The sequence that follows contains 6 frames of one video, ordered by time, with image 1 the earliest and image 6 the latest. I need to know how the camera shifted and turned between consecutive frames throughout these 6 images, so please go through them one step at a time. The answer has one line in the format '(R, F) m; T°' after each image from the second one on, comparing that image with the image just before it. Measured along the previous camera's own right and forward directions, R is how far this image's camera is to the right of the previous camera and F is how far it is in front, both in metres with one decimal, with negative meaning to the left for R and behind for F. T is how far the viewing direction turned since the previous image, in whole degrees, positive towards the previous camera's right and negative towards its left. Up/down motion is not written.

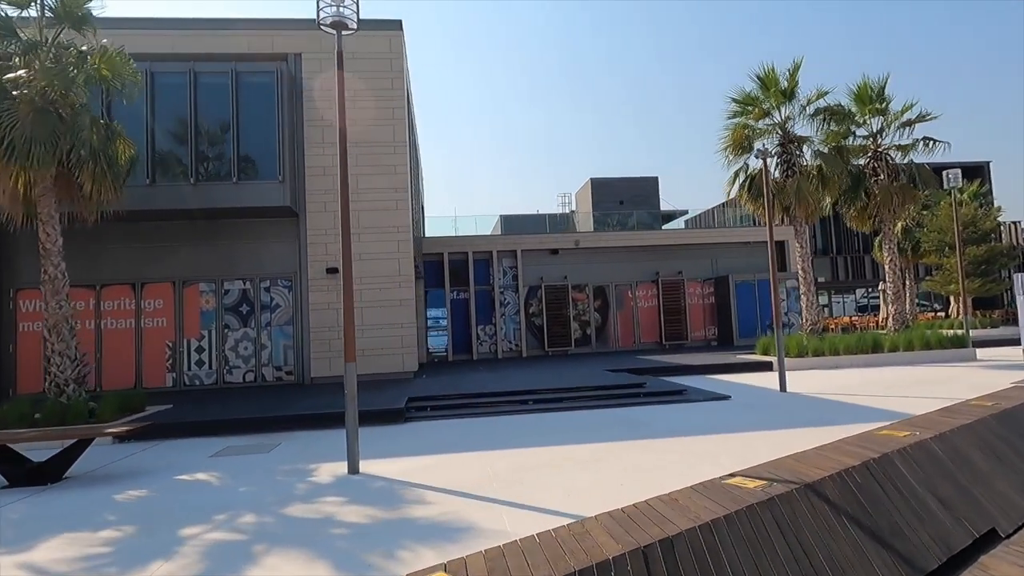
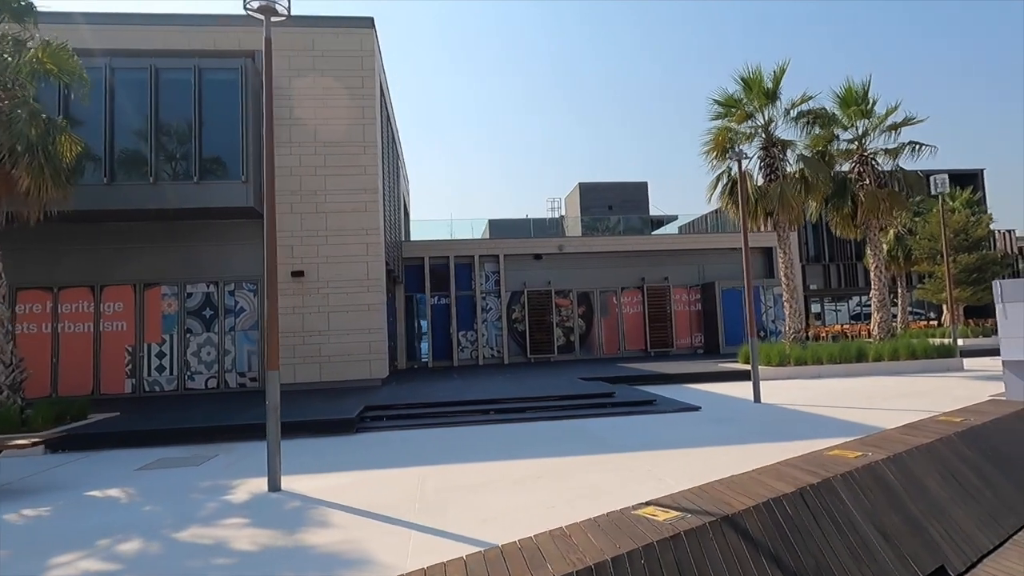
(+0.6, +0.4) m; 0°
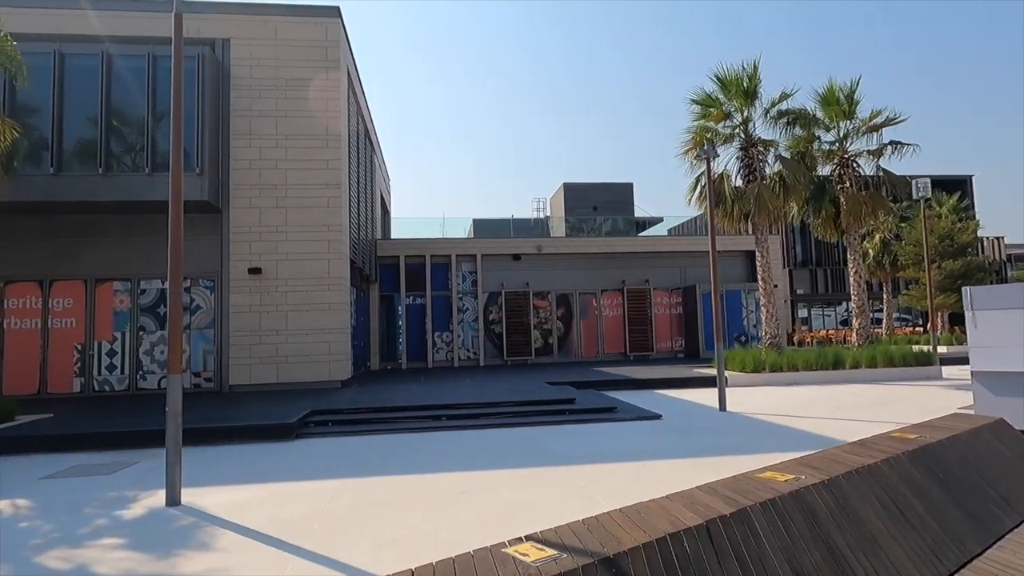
(+0.6, +0.4) m; 0°
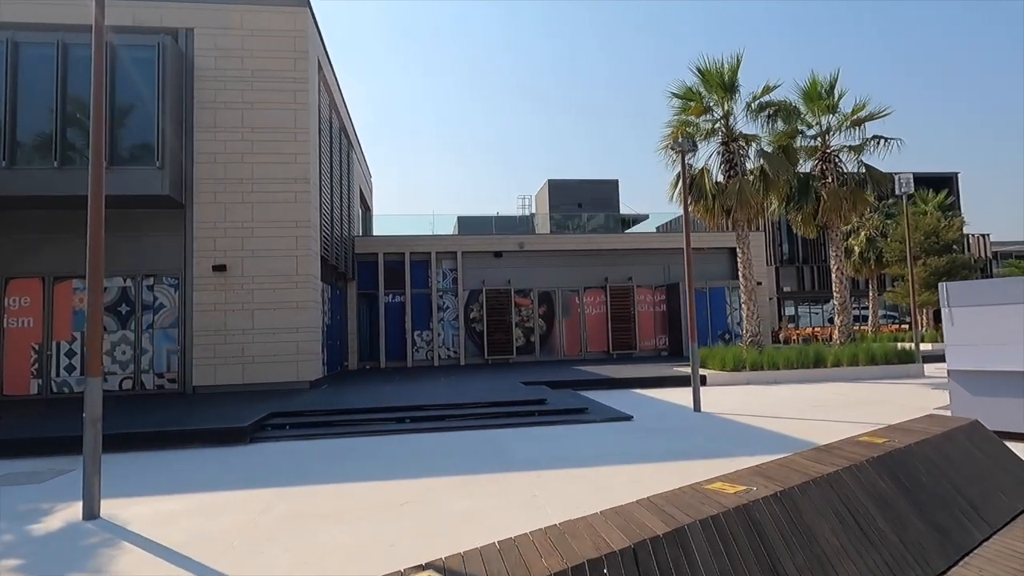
(+0.4, +0.3) m; +1°
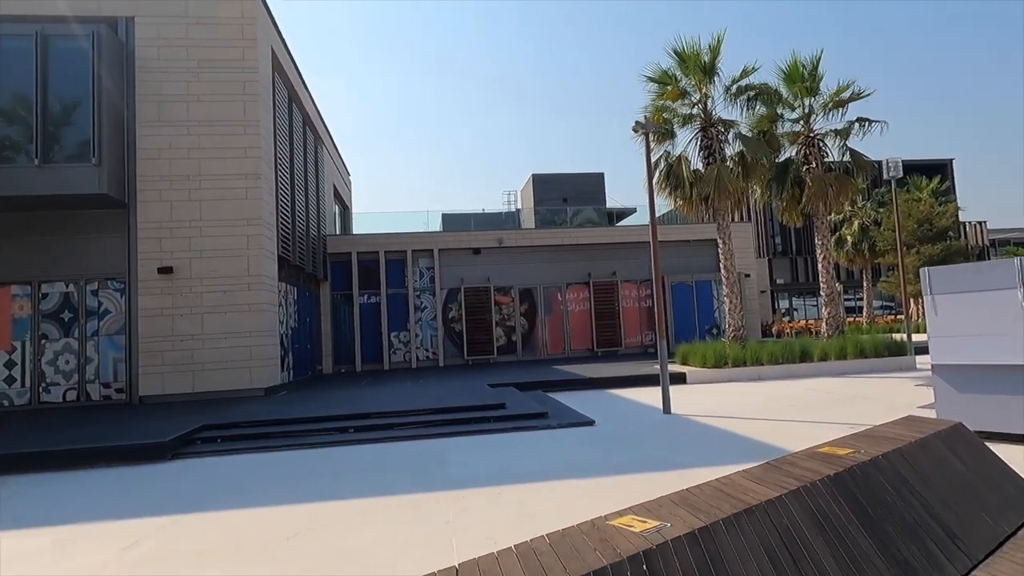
(+0.7, +0.7) m; 0°
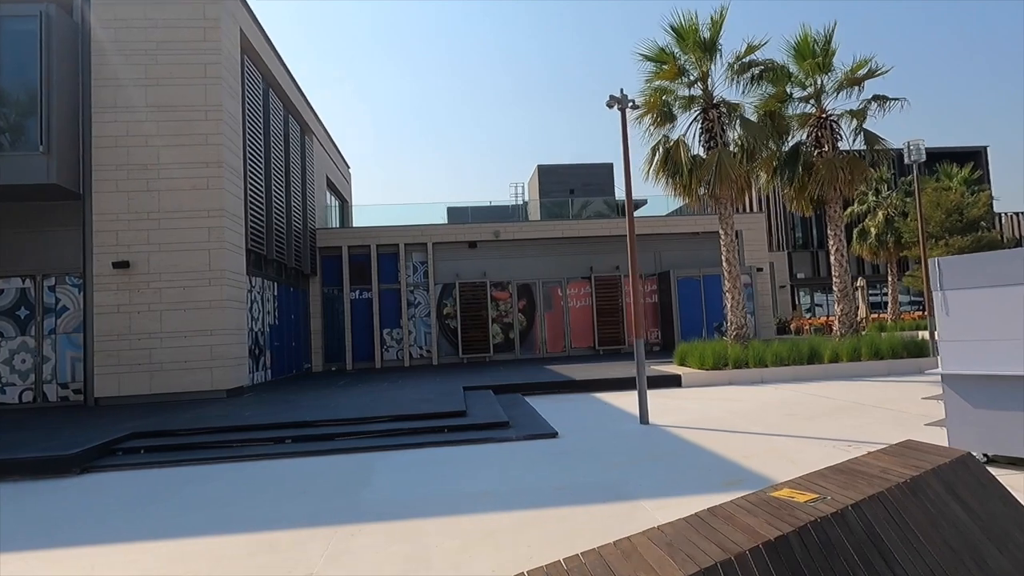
(+0.8, +0.9) m; -2°
